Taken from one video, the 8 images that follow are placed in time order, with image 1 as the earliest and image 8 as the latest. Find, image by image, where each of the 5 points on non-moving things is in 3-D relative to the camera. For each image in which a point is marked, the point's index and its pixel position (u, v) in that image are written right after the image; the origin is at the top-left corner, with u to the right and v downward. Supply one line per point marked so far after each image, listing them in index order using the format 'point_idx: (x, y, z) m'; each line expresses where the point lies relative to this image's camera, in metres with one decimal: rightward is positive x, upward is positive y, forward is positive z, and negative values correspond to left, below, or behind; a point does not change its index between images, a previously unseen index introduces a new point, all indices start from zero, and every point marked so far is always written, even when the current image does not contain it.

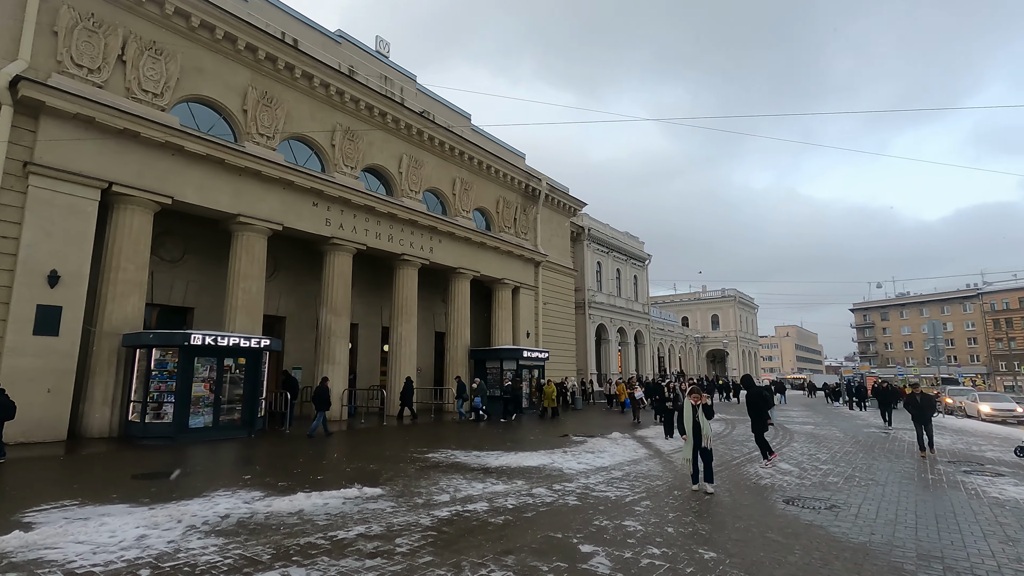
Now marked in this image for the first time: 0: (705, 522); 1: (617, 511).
0: (+2.3, -2.8, +6.3) m
1: (+1.4, -2.9, +6.9) m
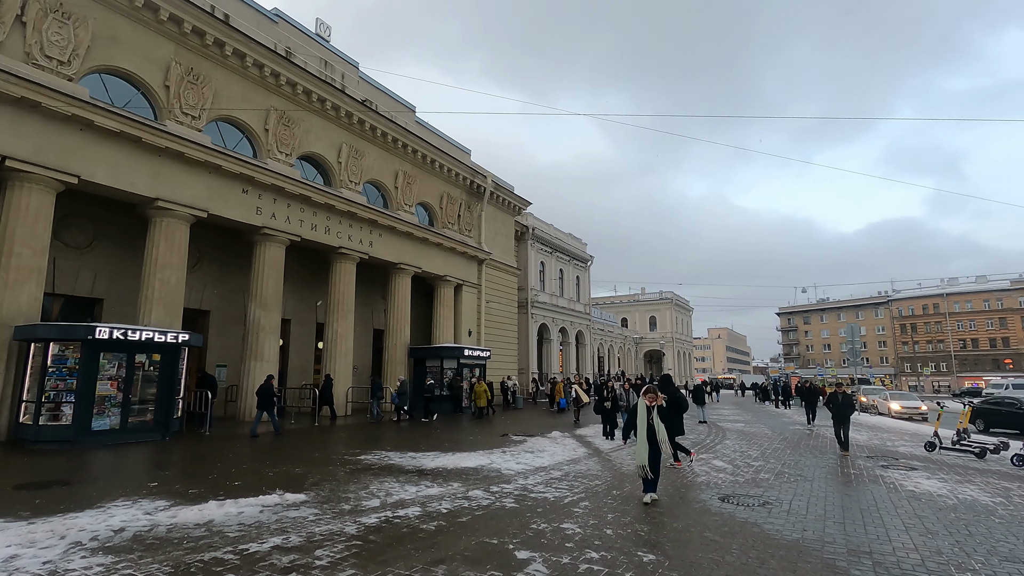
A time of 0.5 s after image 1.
0: (+1.5, -2.7, +6.2) m
1: (+0.5, -2.8, +6.7) m
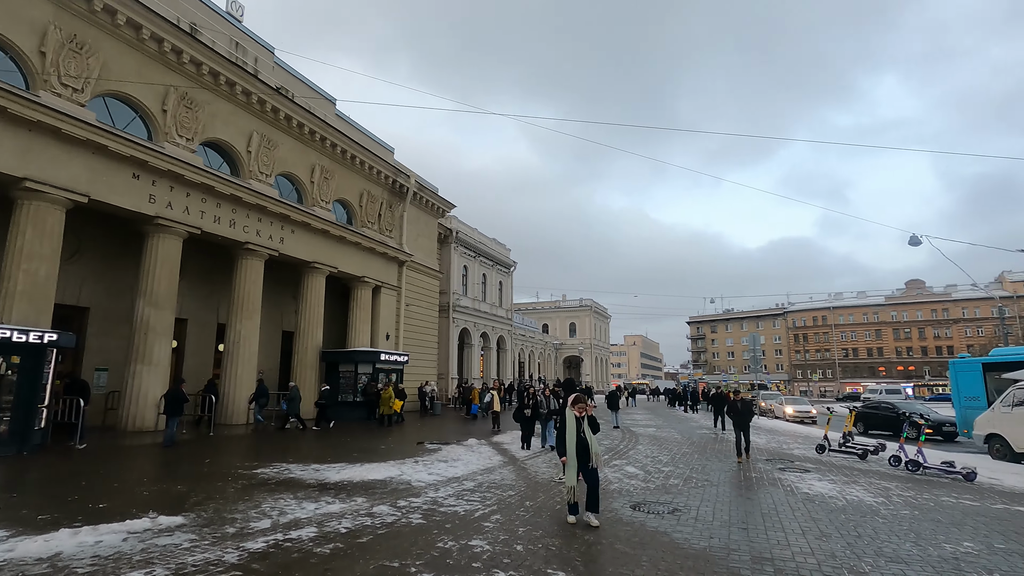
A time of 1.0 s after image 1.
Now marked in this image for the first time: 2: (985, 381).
0: (+0.5, -2.8, +6.0) m
1: (-0.6, -2.9, +6.4) m
2: (+14.2, -2.8, +16.1) m
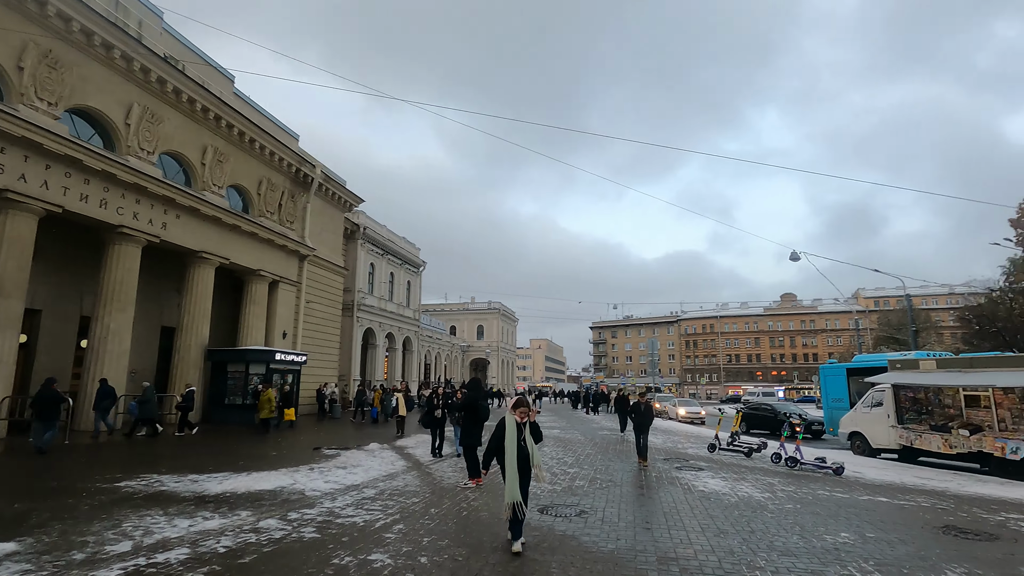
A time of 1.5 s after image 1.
0: (-0.5, -2.7, +5.7) m
1: (-1.6, -2.8, +5.9) m
2: (+11.3, -3.2, +18.0) m
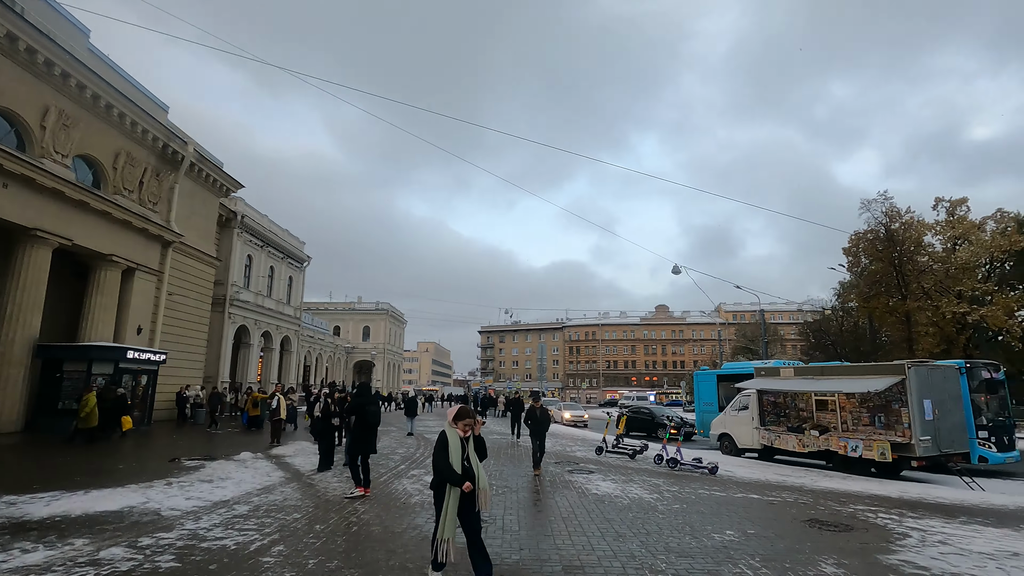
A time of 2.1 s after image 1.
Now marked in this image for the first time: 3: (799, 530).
0: (-1.5, -2.7, +5.2) m
1: (-2.6, -2.7, +5.1) m
2: (+7.5, -3.7, +19.6) m
3: (+3.8, -3.2, +7.1) m
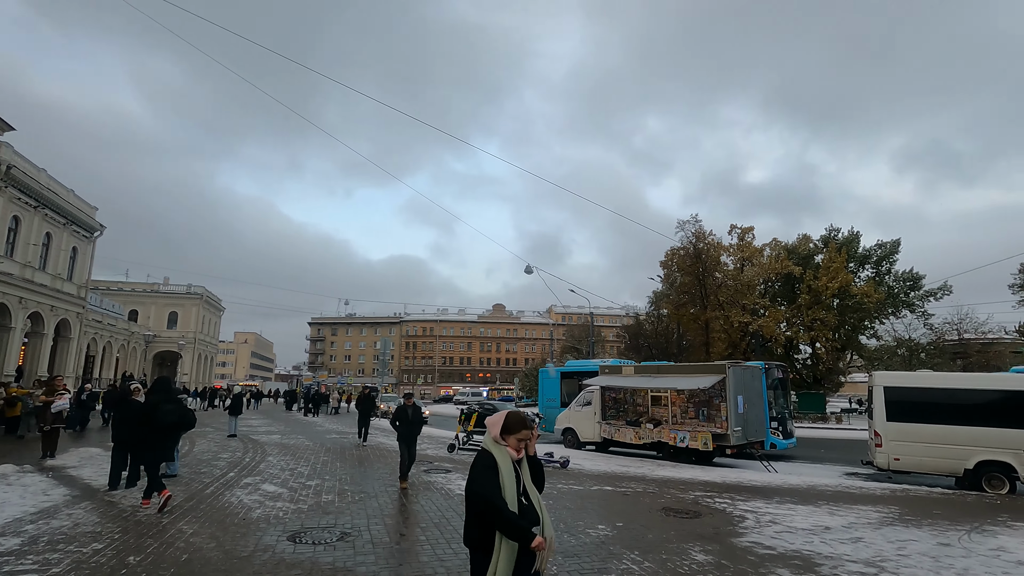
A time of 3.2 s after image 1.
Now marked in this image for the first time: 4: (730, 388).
0: (-2.4, -2.4, +4.1) m
1: (-3.4, -2.4, +3.7) m
2: (+1.9, -3.7, +20.5) m
3: (+2.1, -3.3, +7.5) m
4: (+5.6, -2.6, +13.8) m
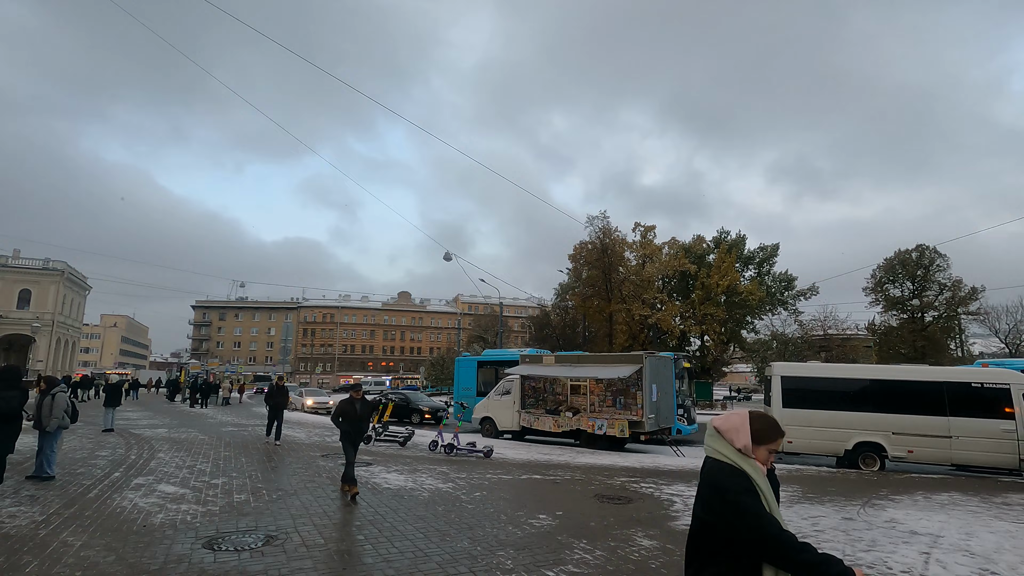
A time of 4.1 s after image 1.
0: (-2.6, -2.2, +3.4) m
1: (-3.5, -2.1, +2.9) m
2: (-1.3, -3.3, +20.4) m
3: (+1.2, -3.1, +7.6) m
4: (+3.6, -2.4, +14.4) m
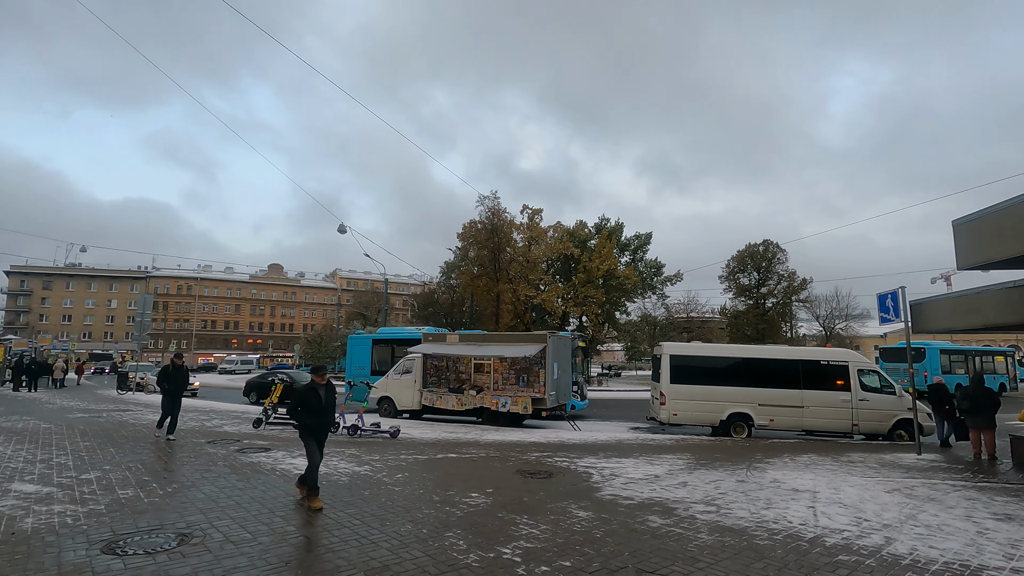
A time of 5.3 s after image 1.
0: (-2.6, -2.0, +2.8) m
1: (-3.4, -1.9, +2.1) m
2: (-5.1, -2.4, +19.7) m
3: (+0.1, -2.8, +7.8) m
4: (+1.0, -1.9, +14.9) m
